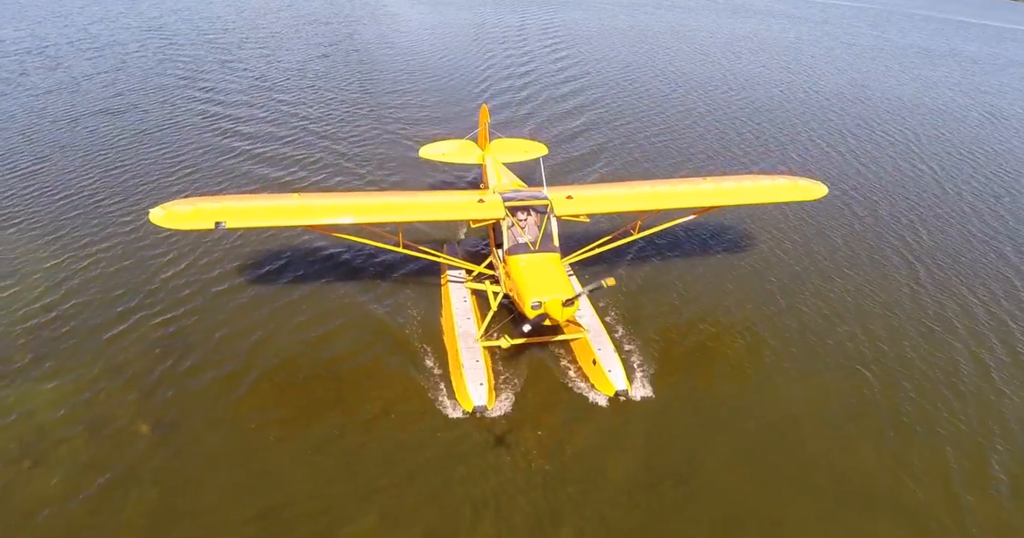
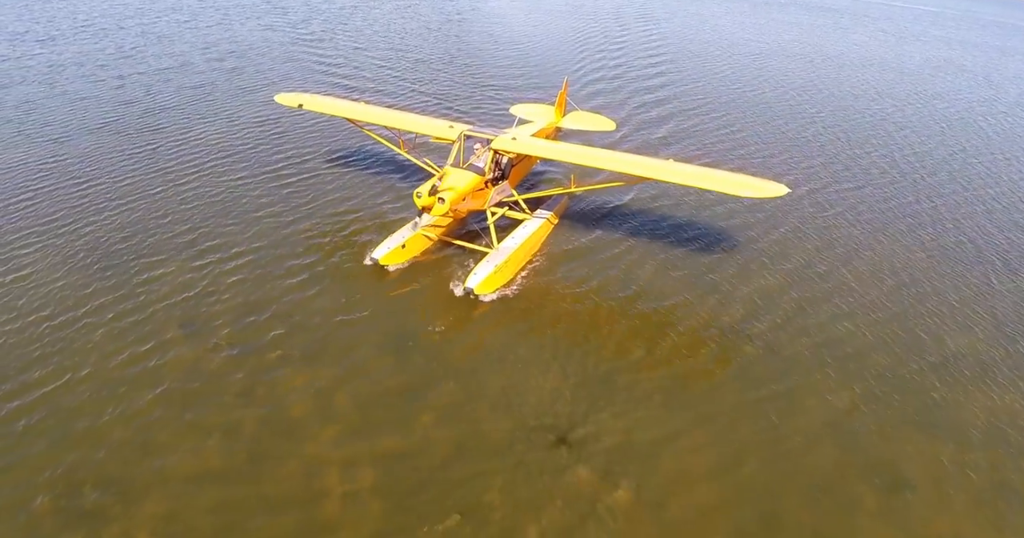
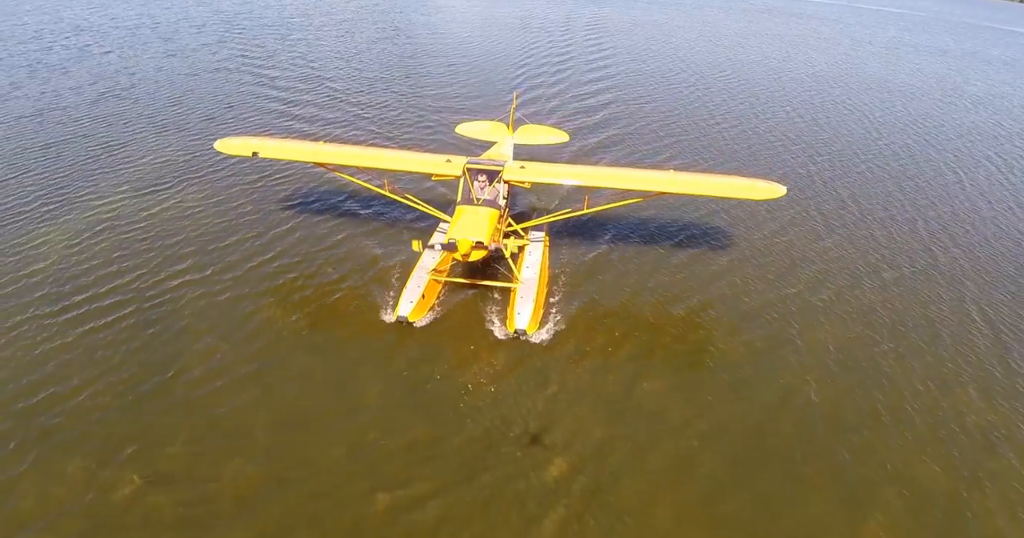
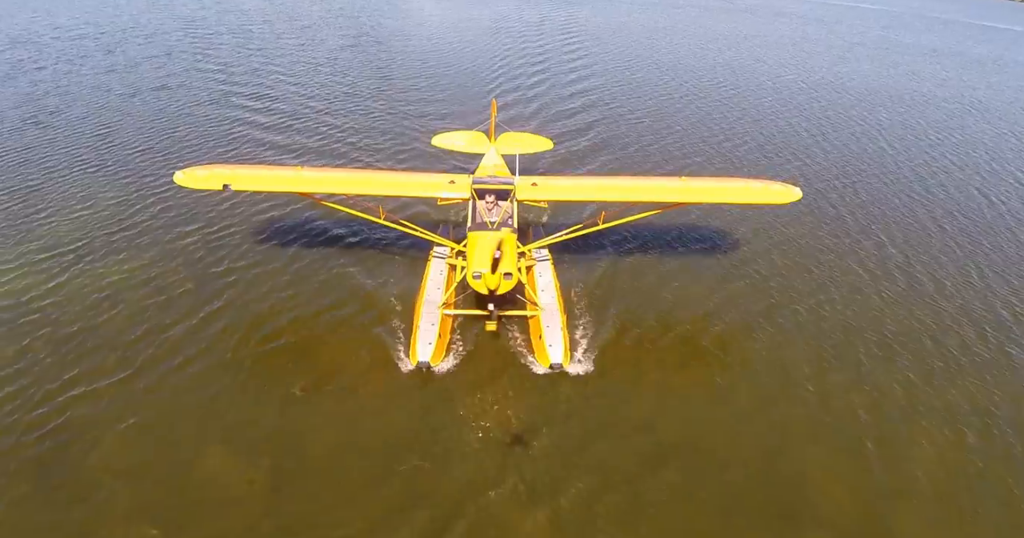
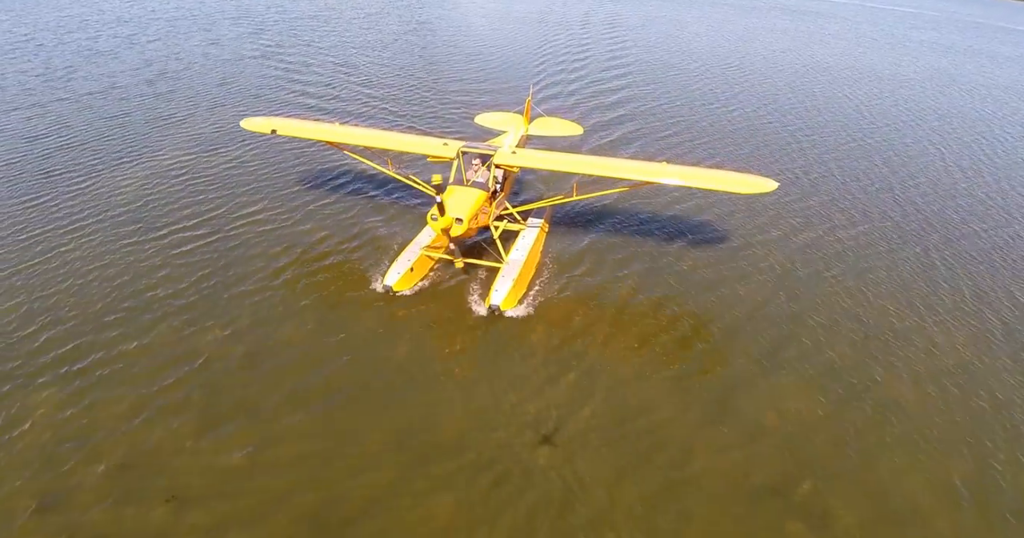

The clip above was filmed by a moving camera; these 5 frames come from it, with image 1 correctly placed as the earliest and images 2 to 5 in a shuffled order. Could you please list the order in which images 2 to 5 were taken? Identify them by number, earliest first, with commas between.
4, 3, 5, 2
